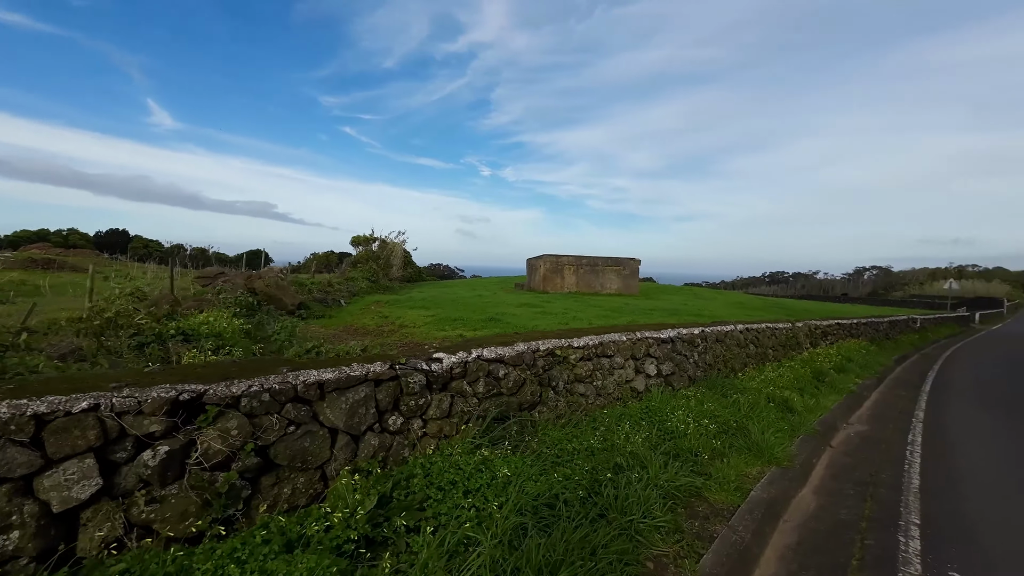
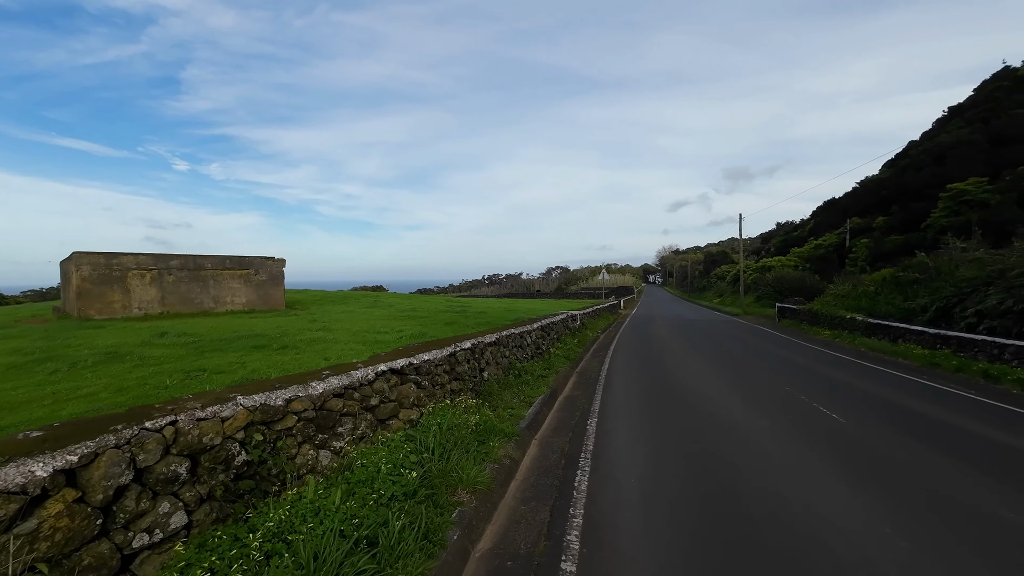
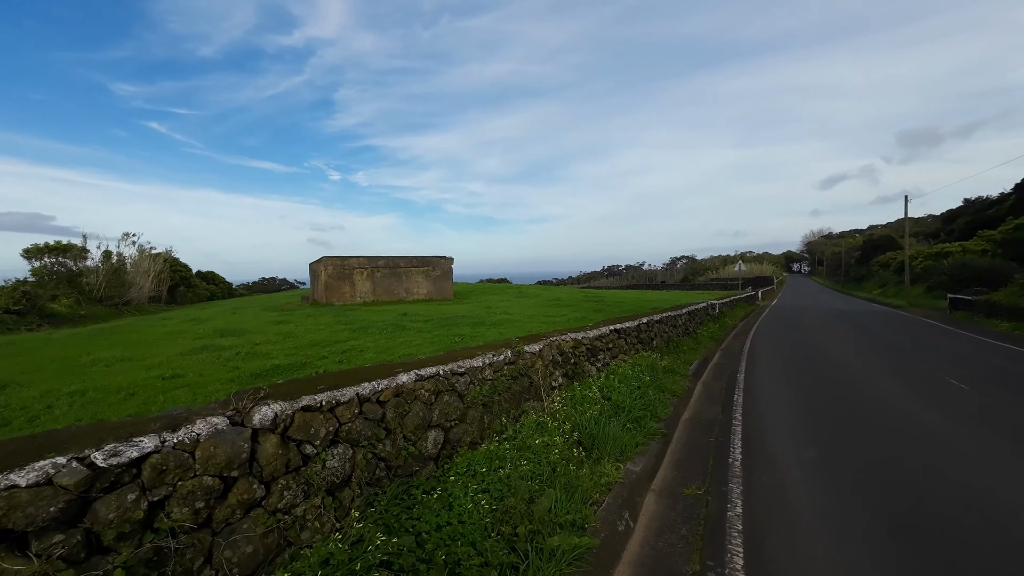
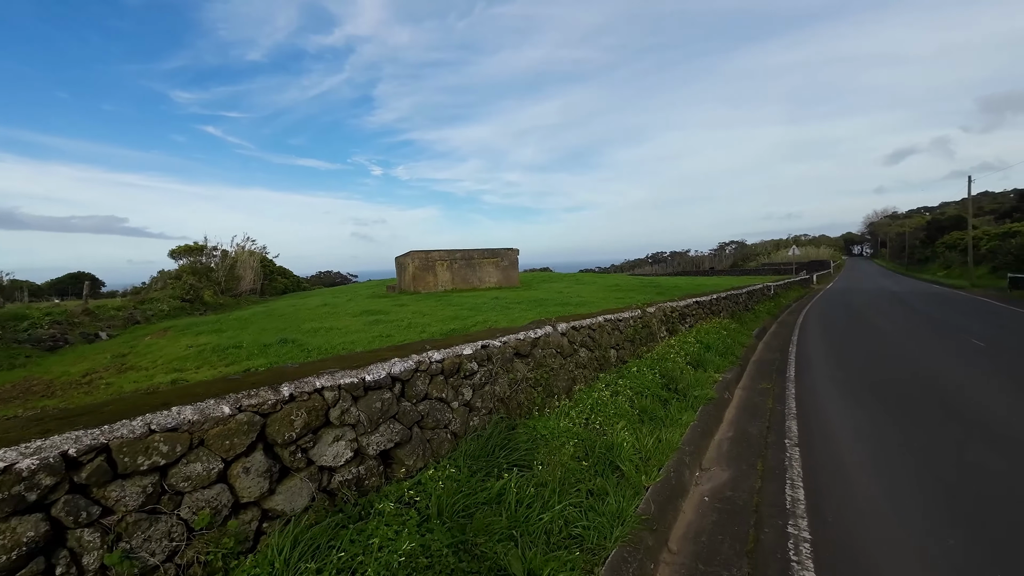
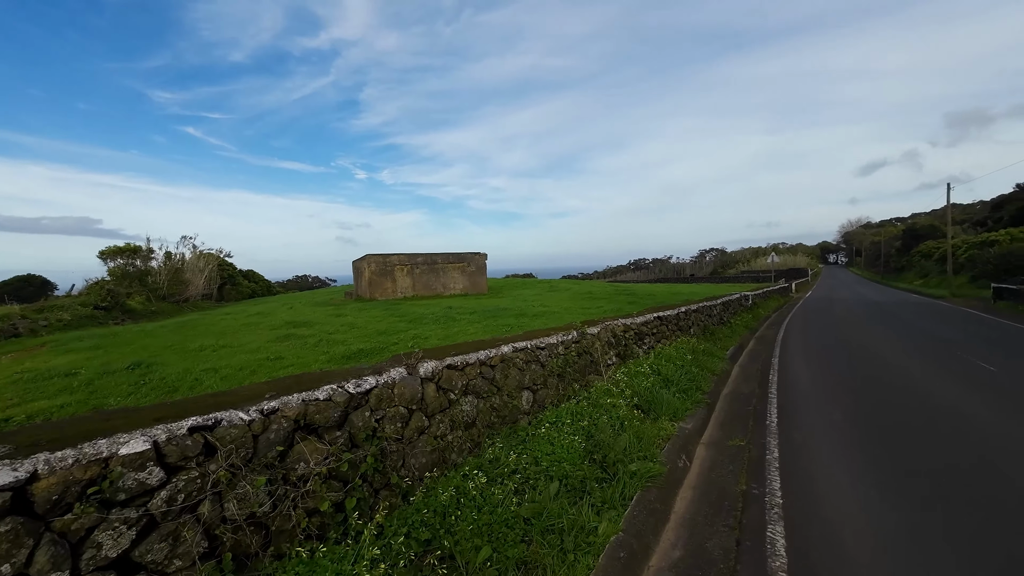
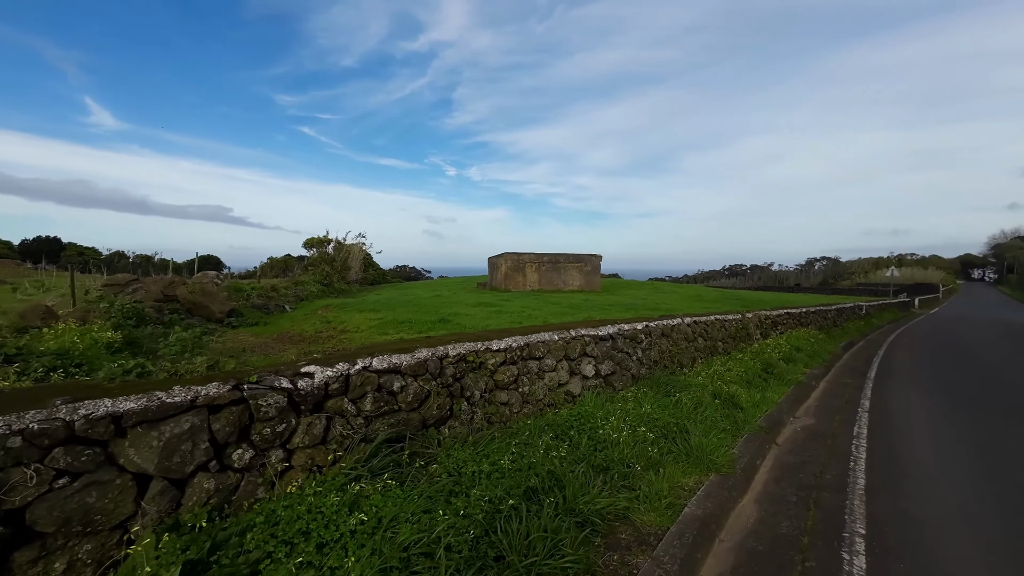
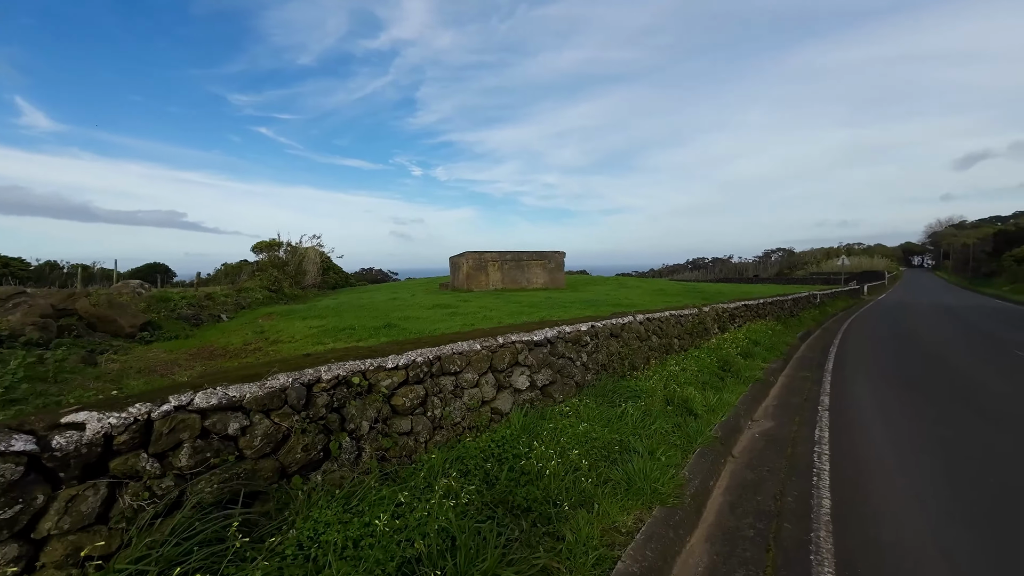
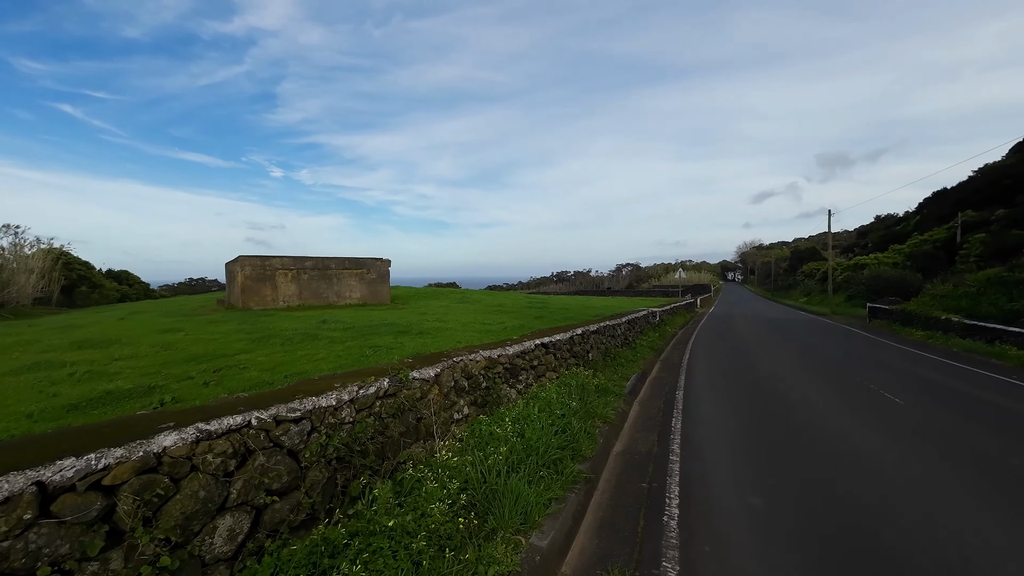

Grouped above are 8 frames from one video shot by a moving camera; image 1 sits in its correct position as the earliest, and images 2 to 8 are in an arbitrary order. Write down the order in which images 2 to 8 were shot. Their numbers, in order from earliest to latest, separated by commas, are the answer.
6, 7, 4, 5, 3, 8, 2
